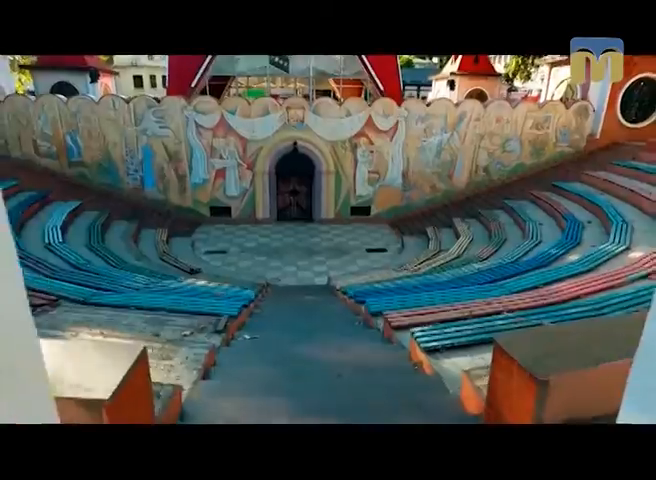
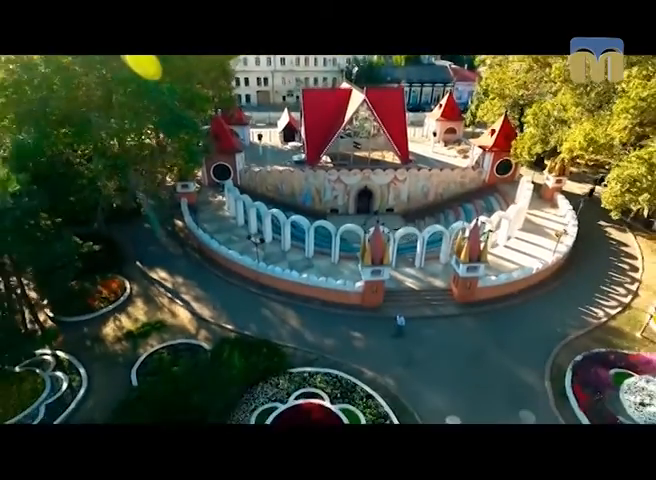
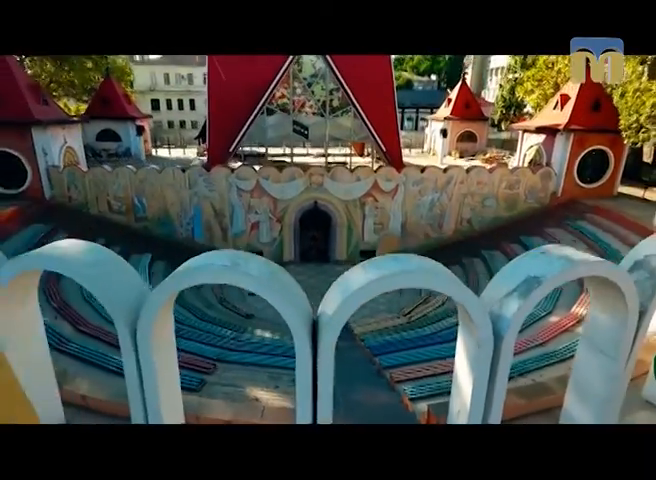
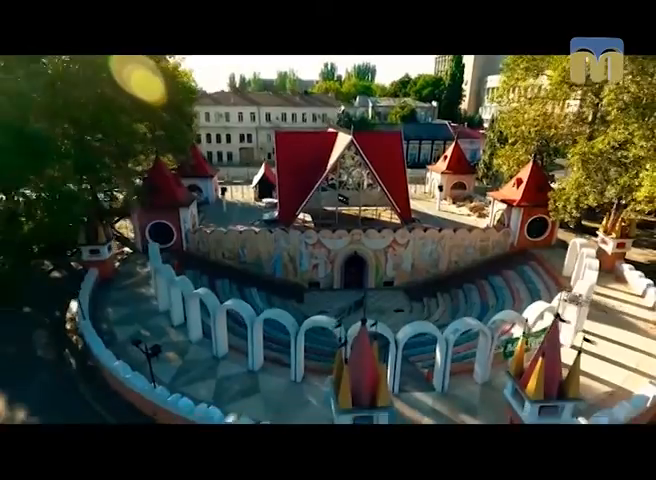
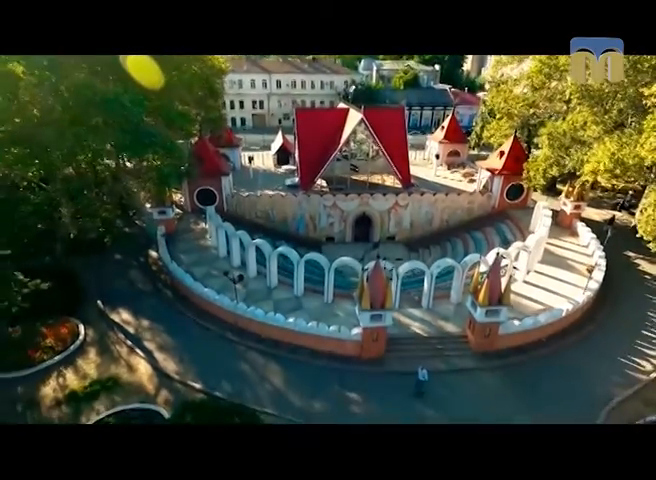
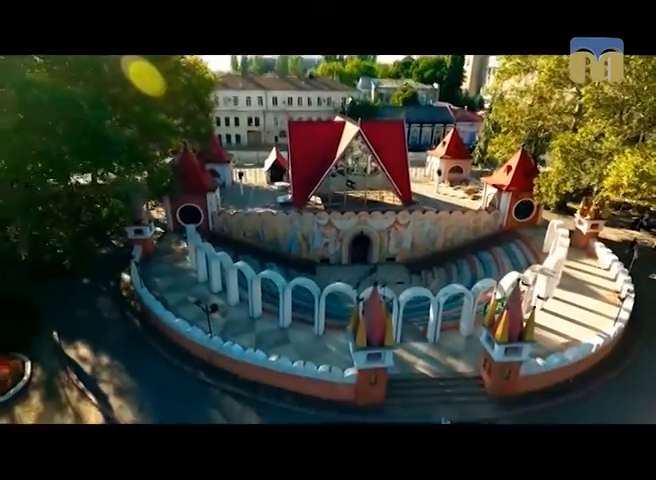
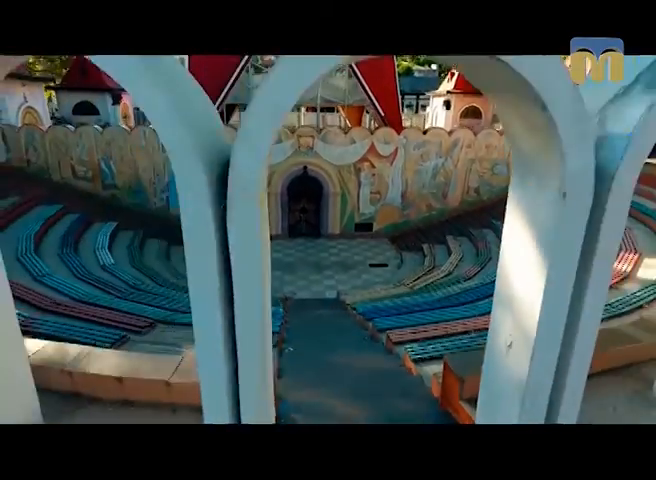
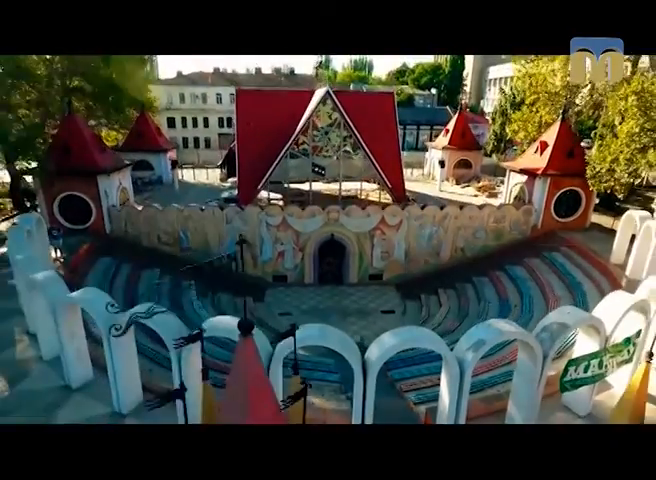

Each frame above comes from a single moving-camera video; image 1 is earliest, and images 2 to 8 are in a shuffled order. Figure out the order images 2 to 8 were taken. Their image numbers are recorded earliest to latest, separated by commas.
7, 3, 8, 4, 6, 5, 2
